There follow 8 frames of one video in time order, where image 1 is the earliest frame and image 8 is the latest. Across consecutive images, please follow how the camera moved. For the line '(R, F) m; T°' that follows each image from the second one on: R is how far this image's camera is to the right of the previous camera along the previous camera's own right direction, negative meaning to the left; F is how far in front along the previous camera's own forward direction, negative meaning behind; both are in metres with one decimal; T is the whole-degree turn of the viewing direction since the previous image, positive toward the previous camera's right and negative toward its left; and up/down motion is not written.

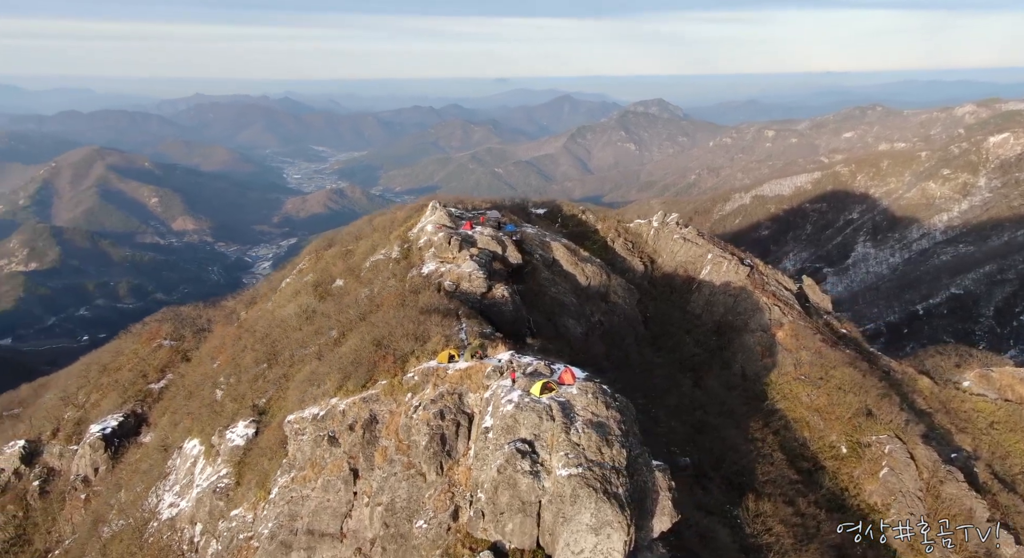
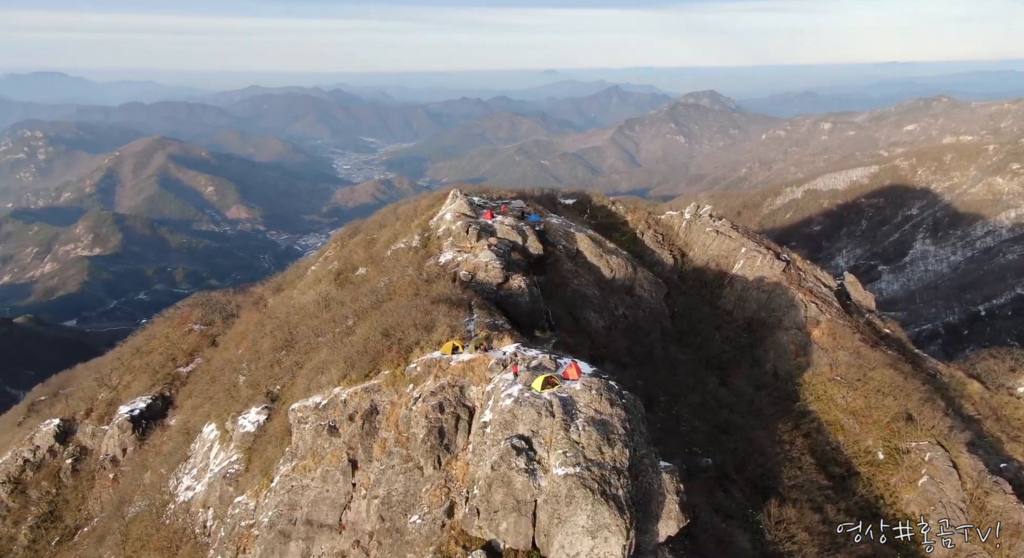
(+1.5, +0.9) m; -4°
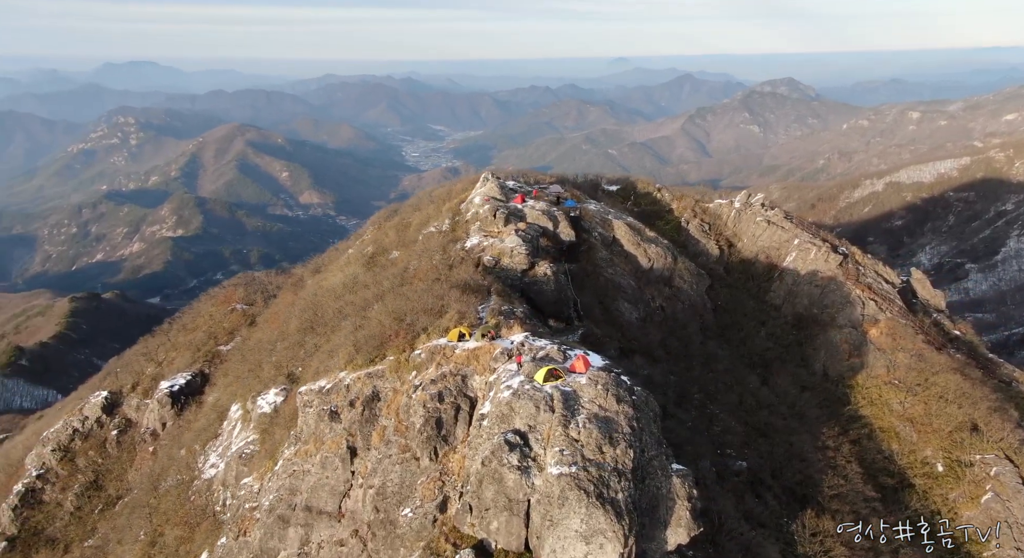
(+2.0, +1.4) m; -5°
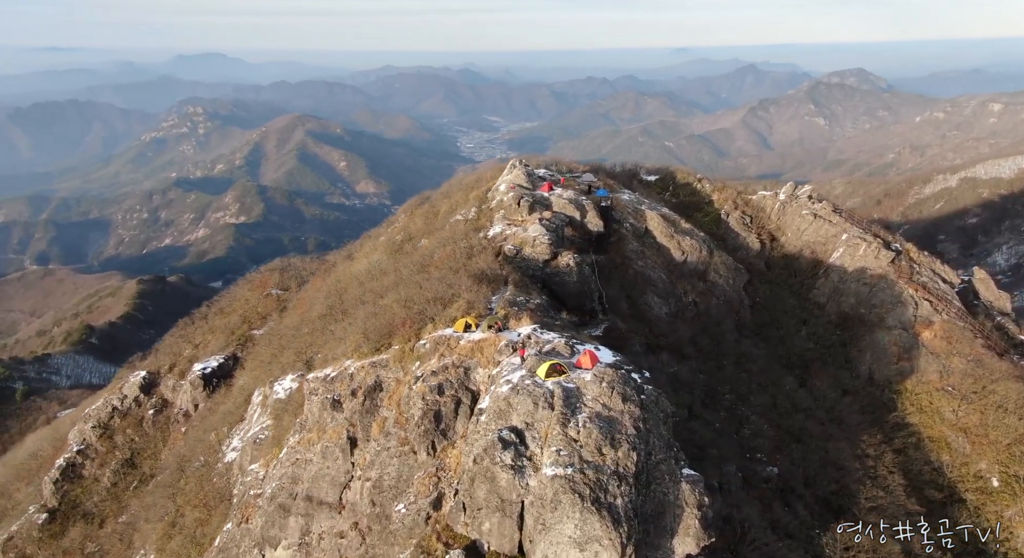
(+1.5, +1.2) m; -4°
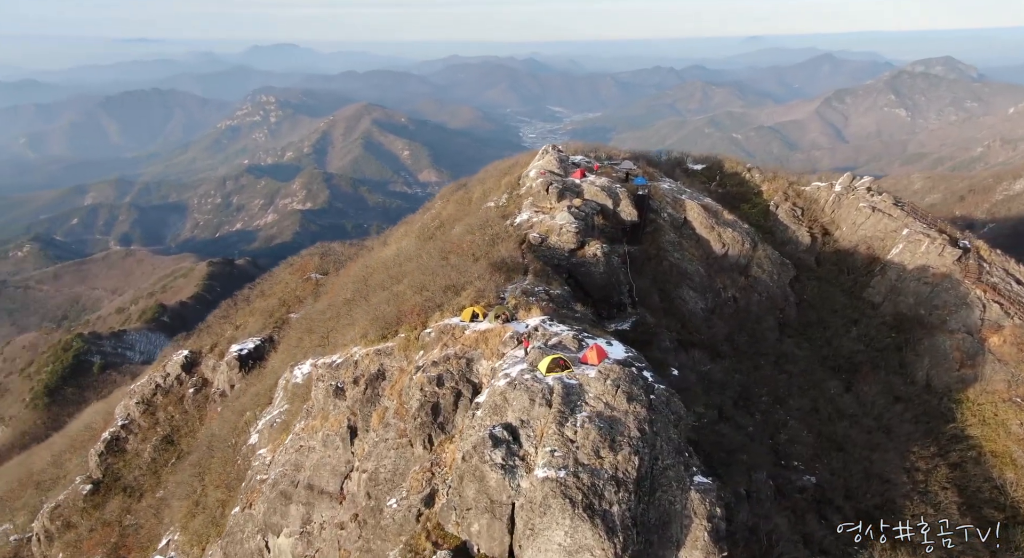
(+1.7, +1.3) m; -5°
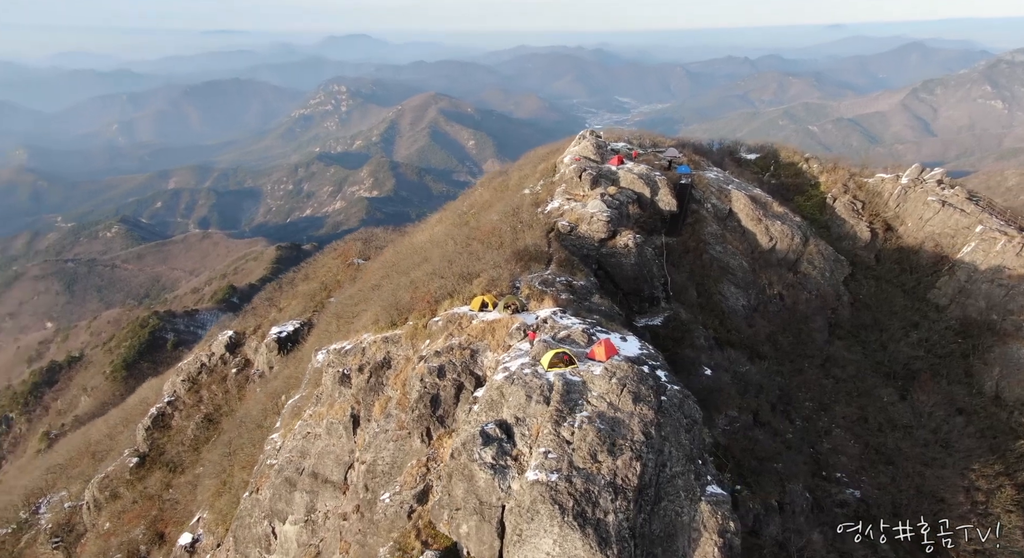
(+1.6, +1.3) m; -5°
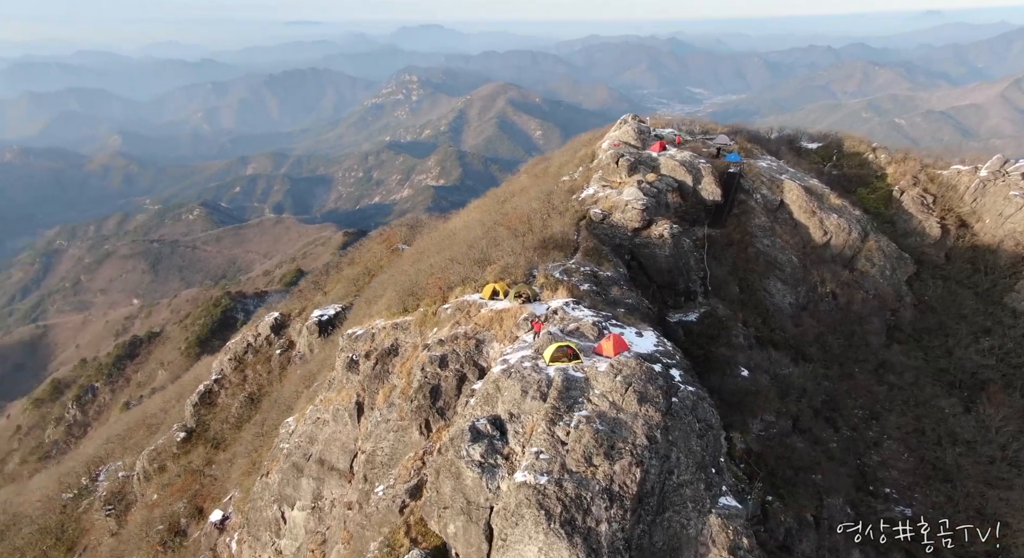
(+1.5, +1.3) m; -5°
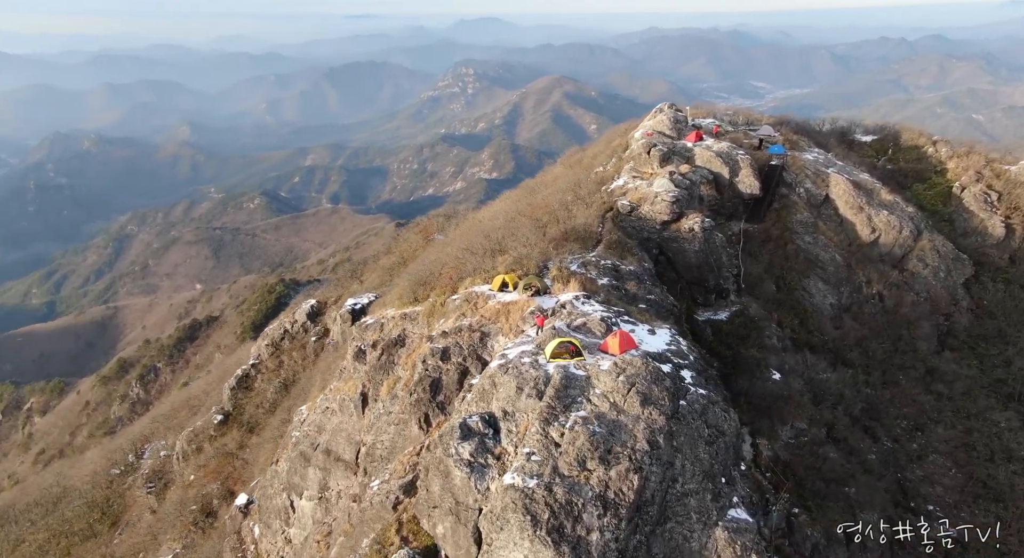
(+1.2, +1.0) m; -4°
